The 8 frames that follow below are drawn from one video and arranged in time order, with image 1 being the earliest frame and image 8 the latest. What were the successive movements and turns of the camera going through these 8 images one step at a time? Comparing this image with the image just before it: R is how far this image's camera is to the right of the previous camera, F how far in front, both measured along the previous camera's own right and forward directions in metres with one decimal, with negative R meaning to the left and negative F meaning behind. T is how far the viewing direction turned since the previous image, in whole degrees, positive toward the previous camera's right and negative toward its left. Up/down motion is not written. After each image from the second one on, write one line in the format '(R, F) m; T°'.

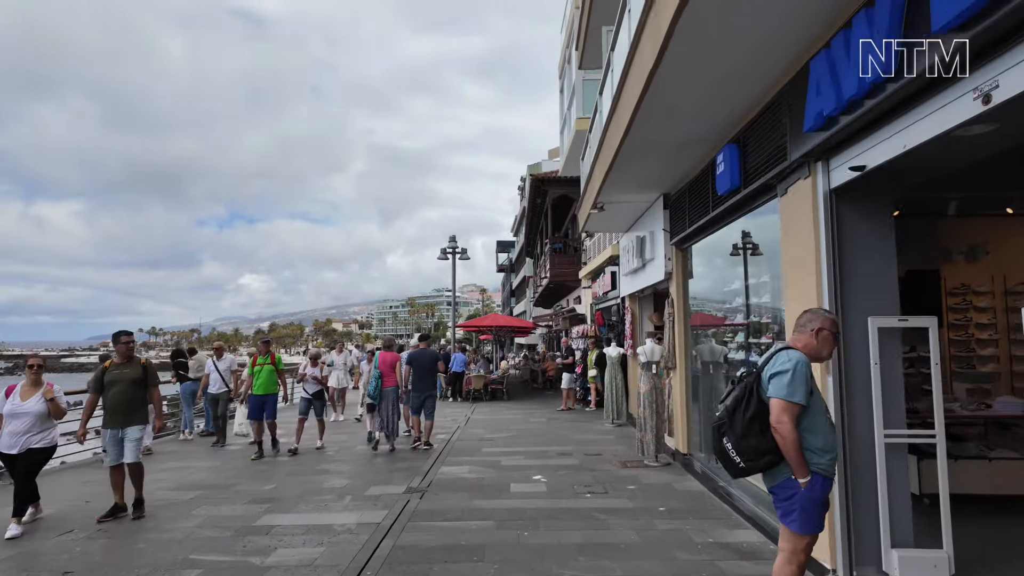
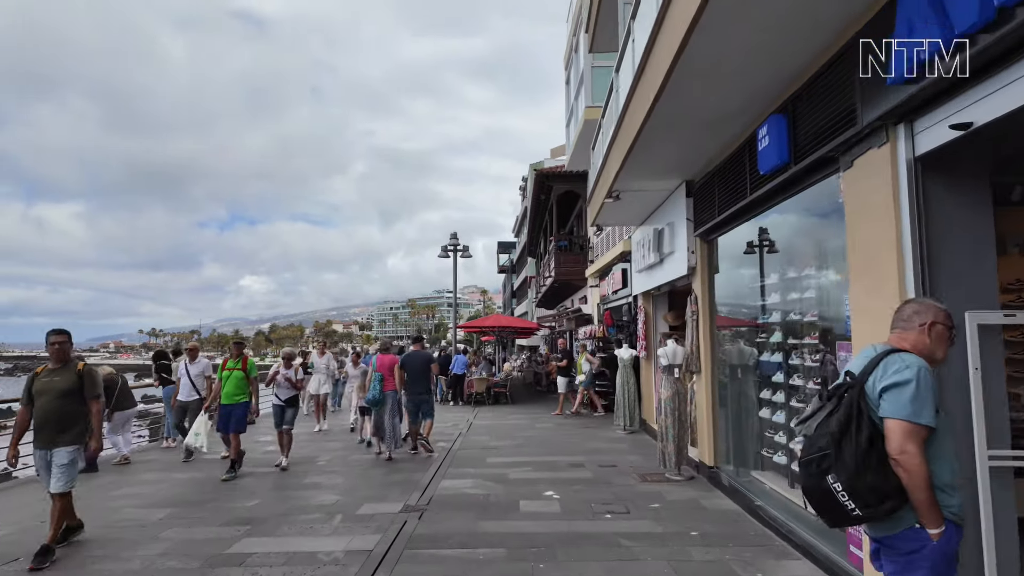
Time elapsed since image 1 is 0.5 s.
(-0.1, +0.7) m; 0°
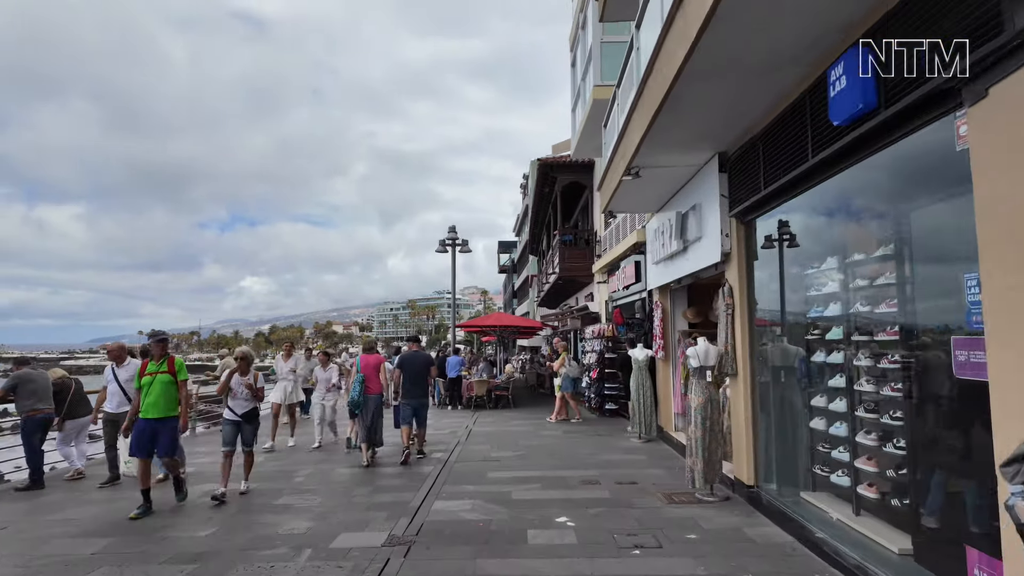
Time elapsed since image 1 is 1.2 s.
(0.0, +1.0) m; 0°
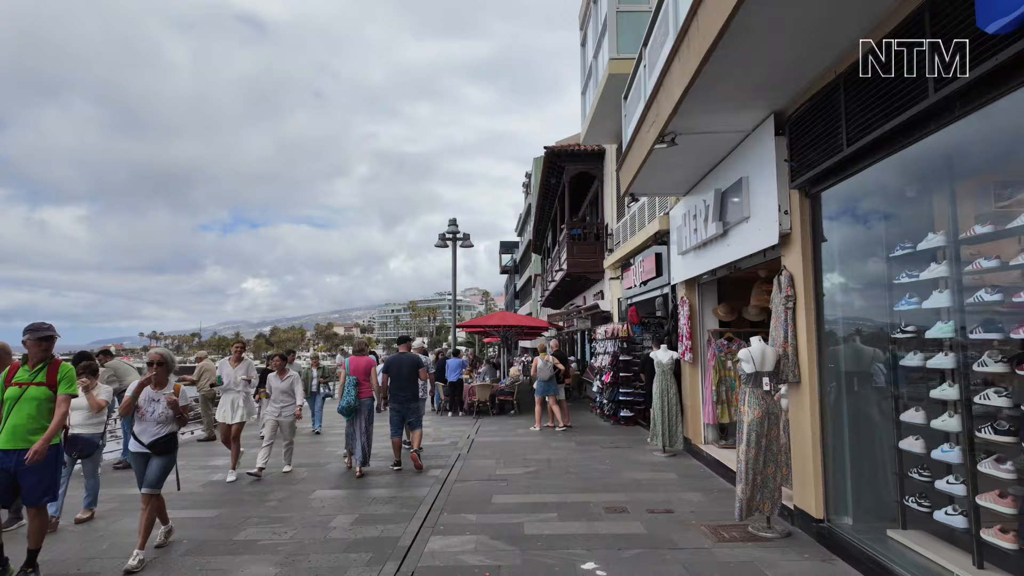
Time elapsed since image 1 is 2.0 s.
(-0.1, +1.1) m; 0°
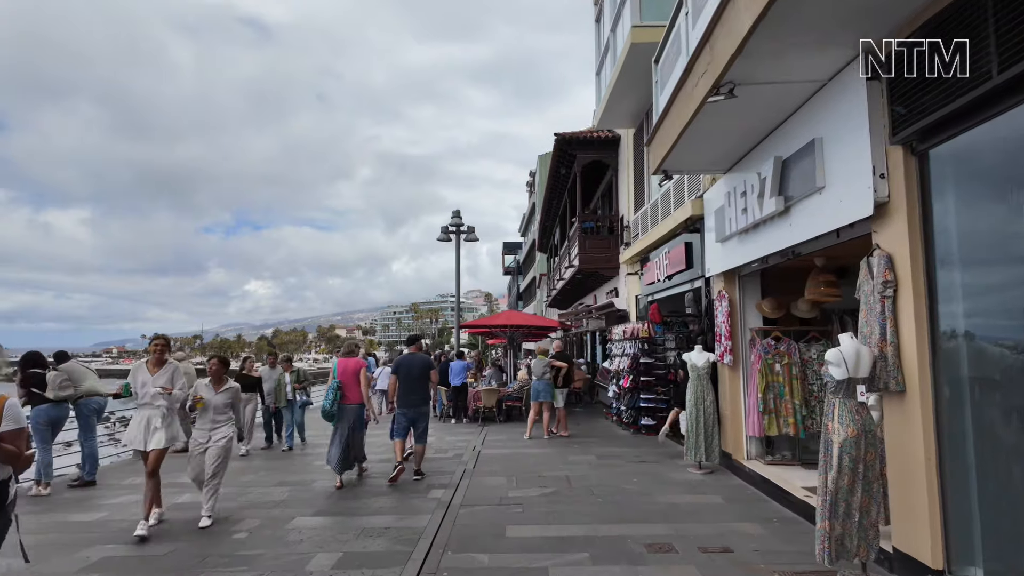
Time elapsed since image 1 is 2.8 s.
(-0.1, +1.1) m; 0°
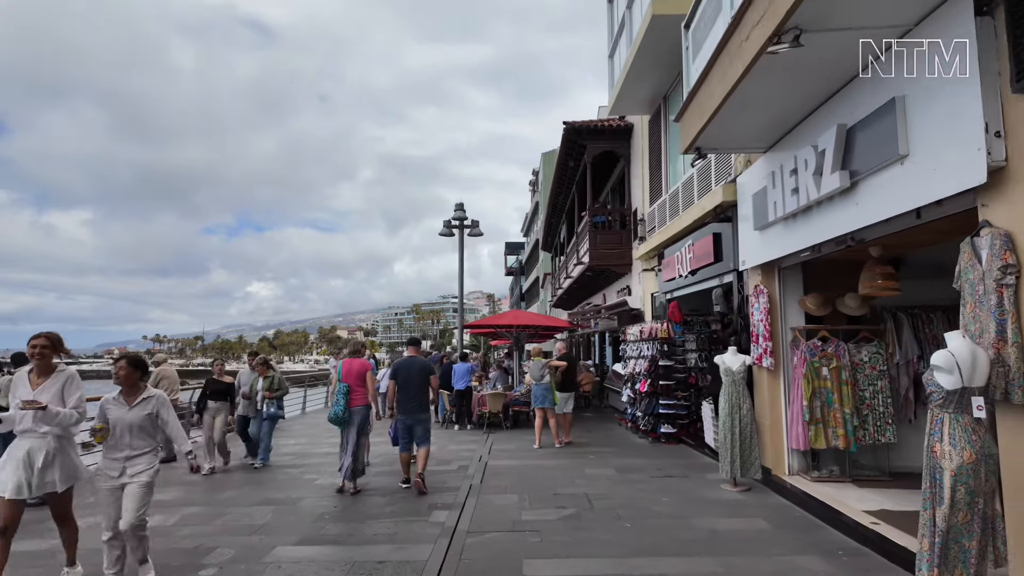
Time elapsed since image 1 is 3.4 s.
(-0.1, +0.8) m; 0°
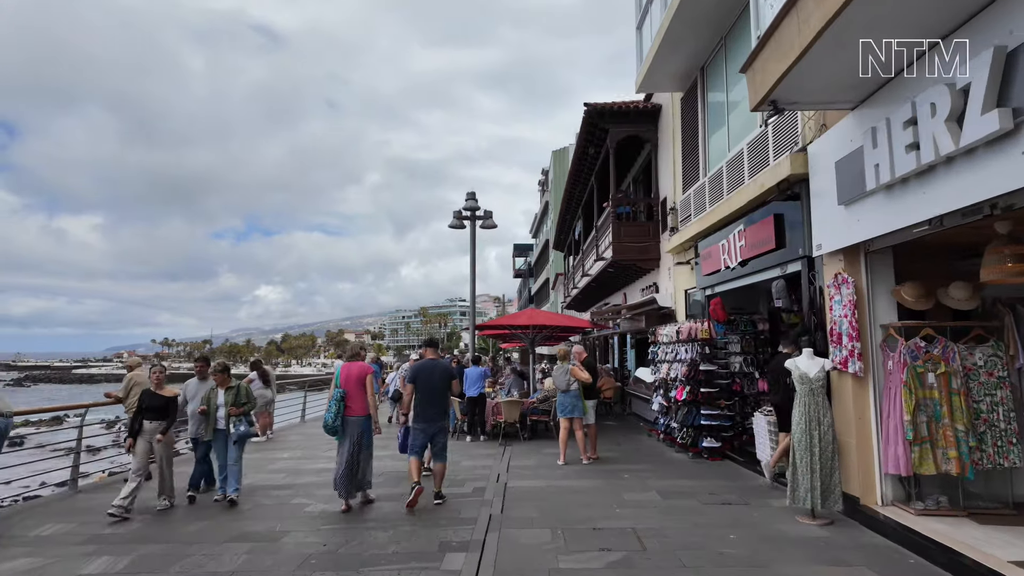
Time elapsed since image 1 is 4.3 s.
(-0.2, +1.2) m; -1°
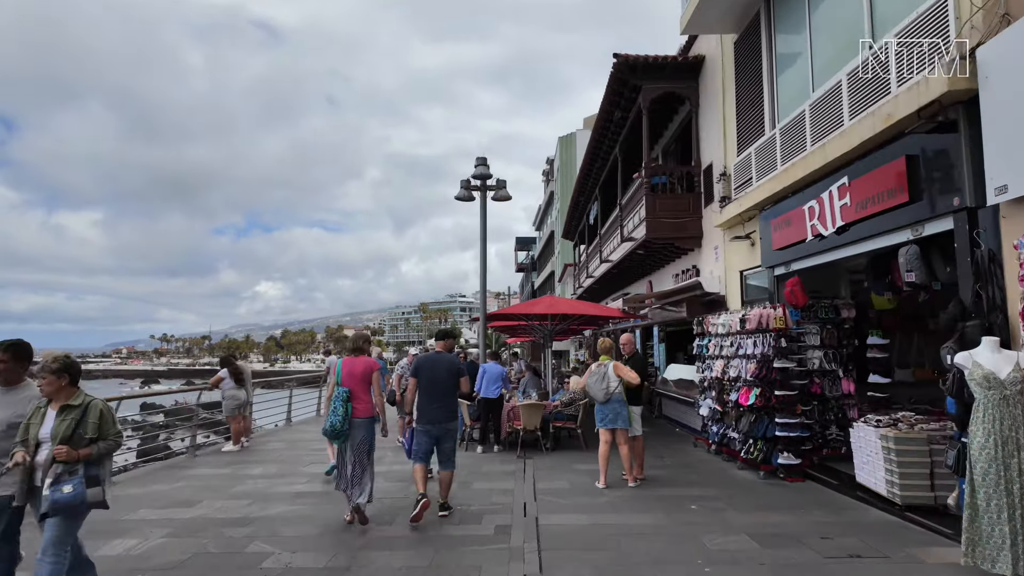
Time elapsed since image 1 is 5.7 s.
(-0.3, +1.9) m; 0°
